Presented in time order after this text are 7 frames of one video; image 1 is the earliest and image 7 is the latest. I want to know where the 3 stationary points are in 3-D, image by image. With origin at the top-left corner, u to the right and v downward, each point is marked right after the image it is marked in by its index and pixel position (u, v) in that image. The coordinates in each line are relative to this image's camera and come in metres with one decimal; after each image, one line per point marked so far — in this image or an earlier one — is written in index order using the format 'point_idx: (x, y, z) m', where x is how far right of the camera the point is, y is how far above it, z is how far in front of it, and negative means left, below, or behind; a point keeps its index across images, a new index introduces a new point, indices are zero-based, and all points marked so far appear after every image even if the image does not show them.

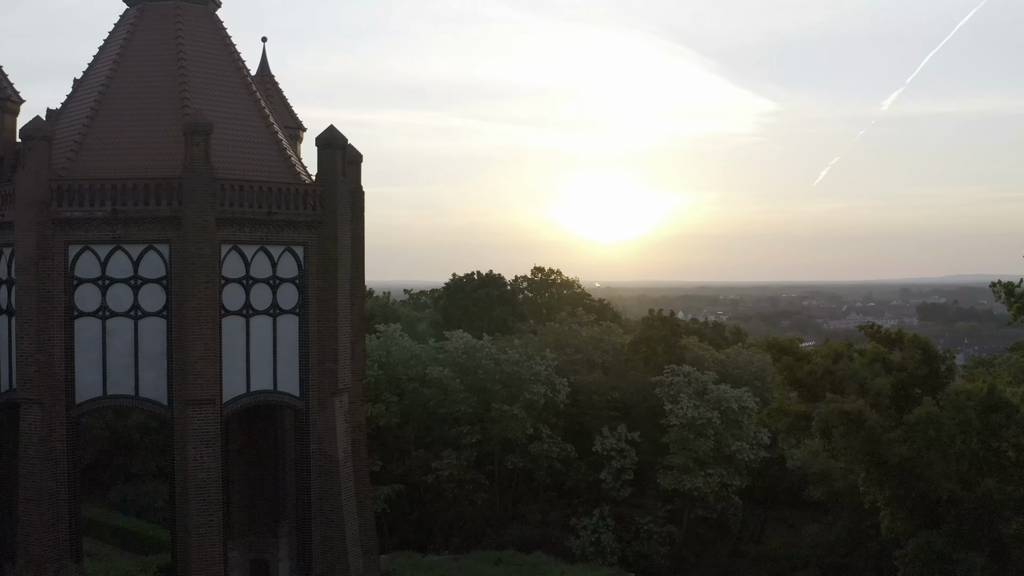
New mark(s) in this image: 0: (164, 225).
0: (-5.2, +1.0, +13.5) m
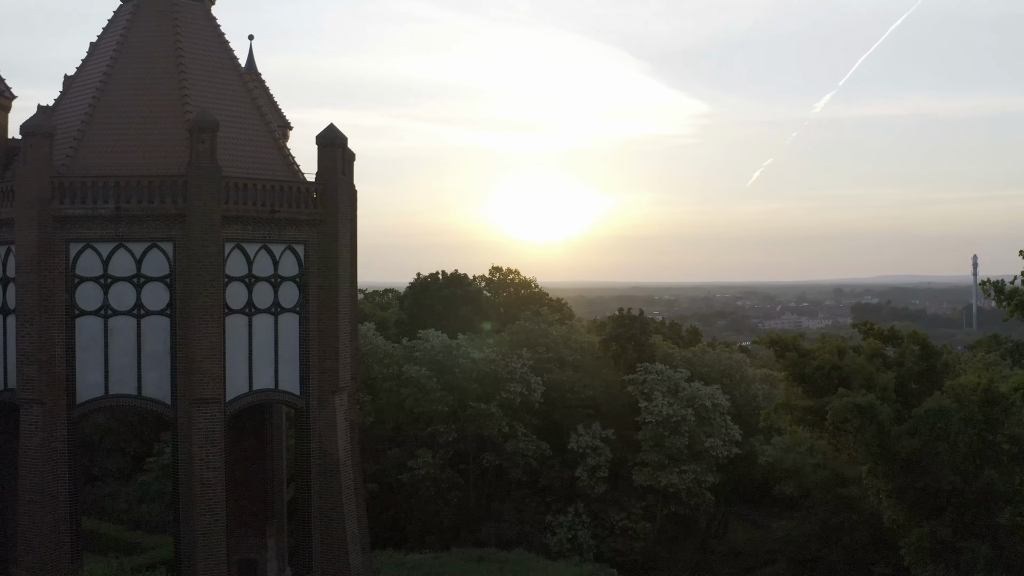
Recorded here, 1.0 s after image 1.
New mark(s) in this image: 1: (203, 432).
0: (-5.2, +1.0, +13.4) m
1: (-4.6, -2.2, +13.3) m
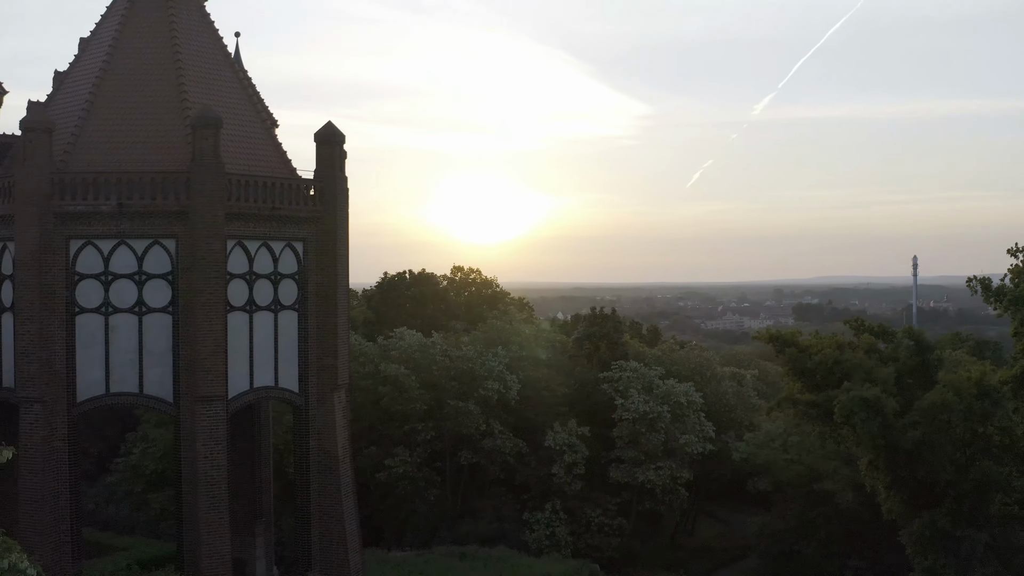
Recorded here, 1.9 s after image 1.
0: (-5.1, +1.0, +13.4) m
1: (-4.6, -2.1, +13.3) m
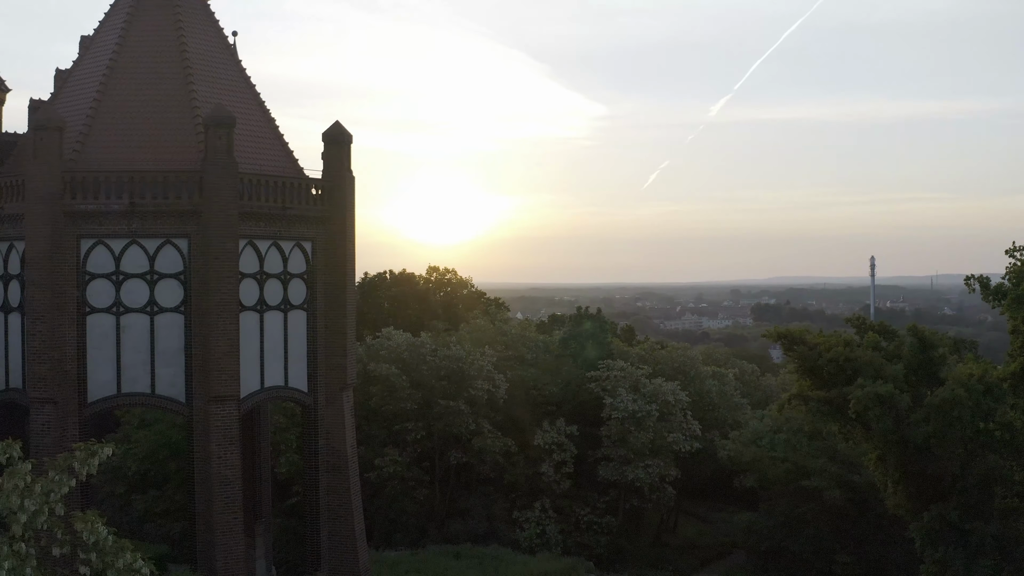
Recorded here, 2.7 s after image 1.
0: (-4.9, +1.0, +13.3) m
1: (-4.4, -2.1, +13.3) m
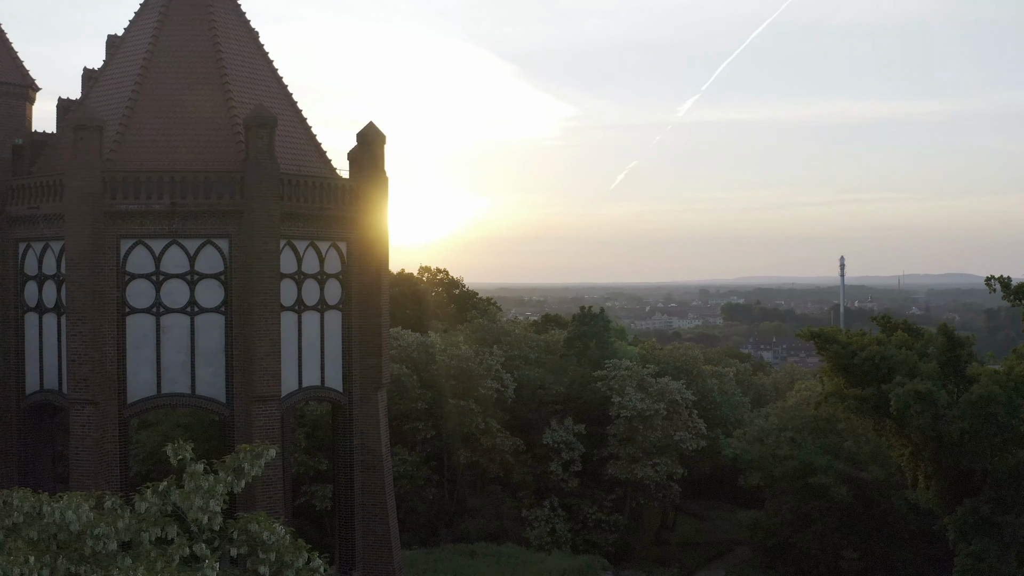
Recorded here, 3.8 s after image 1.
0: (-4.4, +1.0, +13.3) m
1: (-3.8, -2.1, +13.3) m
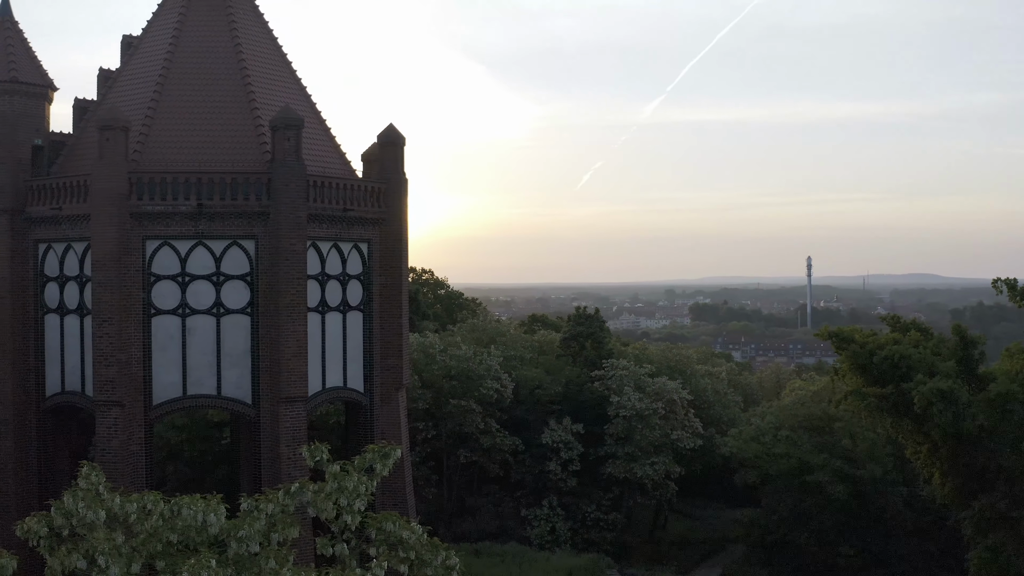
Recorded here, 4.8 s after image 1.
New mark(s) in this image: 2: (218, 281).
0: (-4.0, +1.0, +13.3) m
1: (-3.4, -2.2, +13.3) m
2: (-4.4, +0.1, +13.2) m
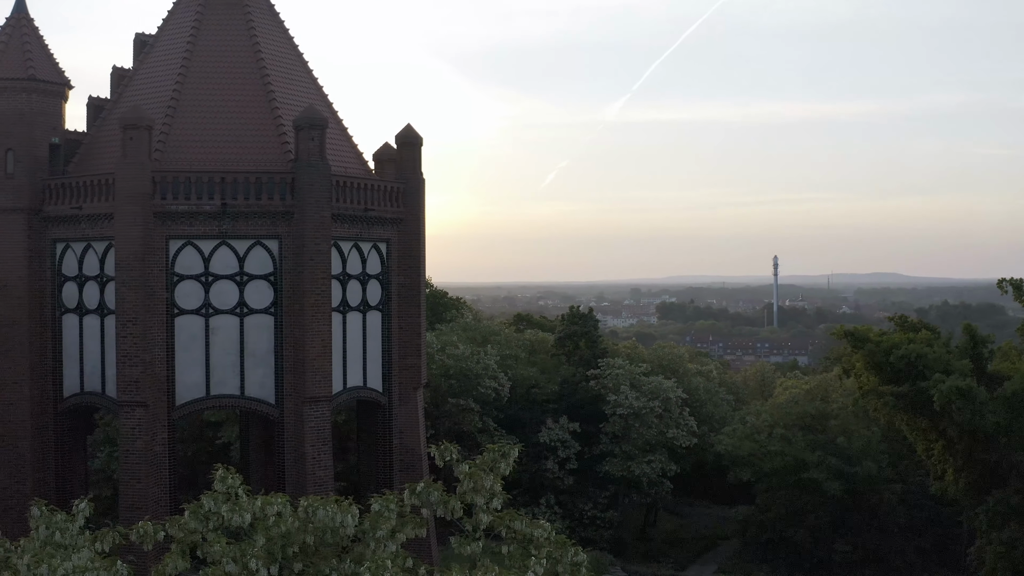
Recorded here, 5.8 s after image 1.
0: (-3.6, +1.0, +13.3) m
1: (-3.1, -2.1, +13.3) m
2: (-4.1, +0.1, +13.2) m
